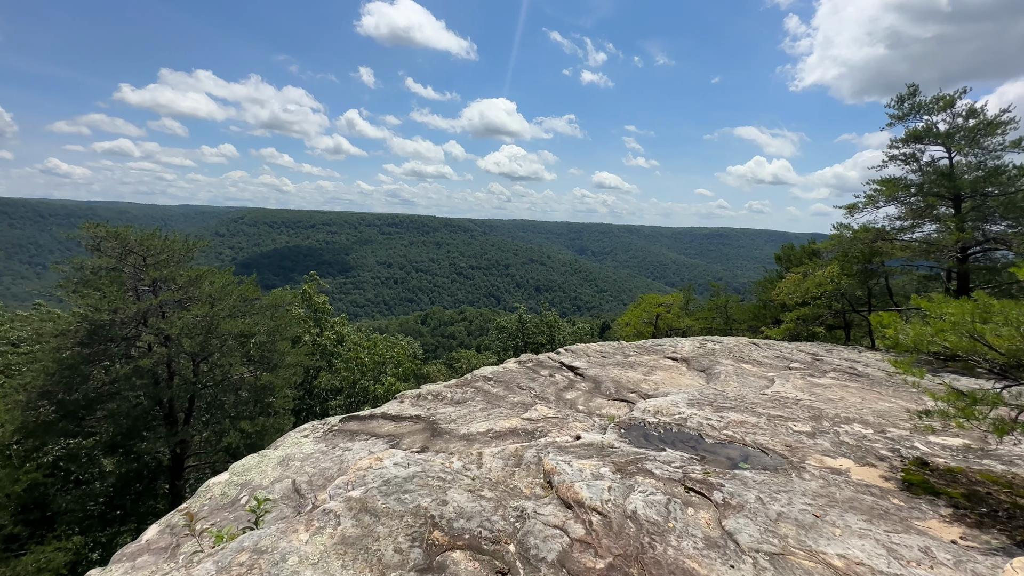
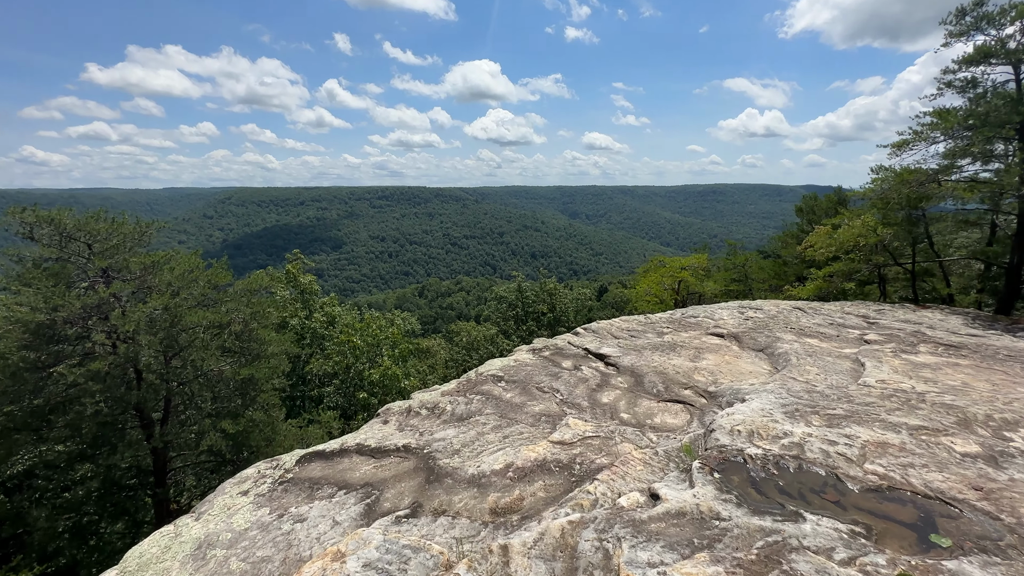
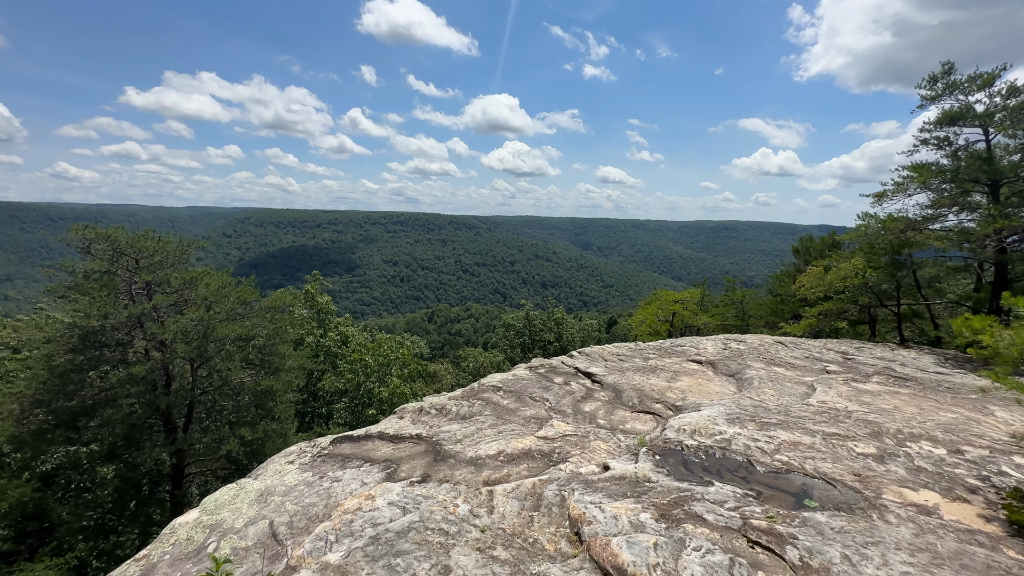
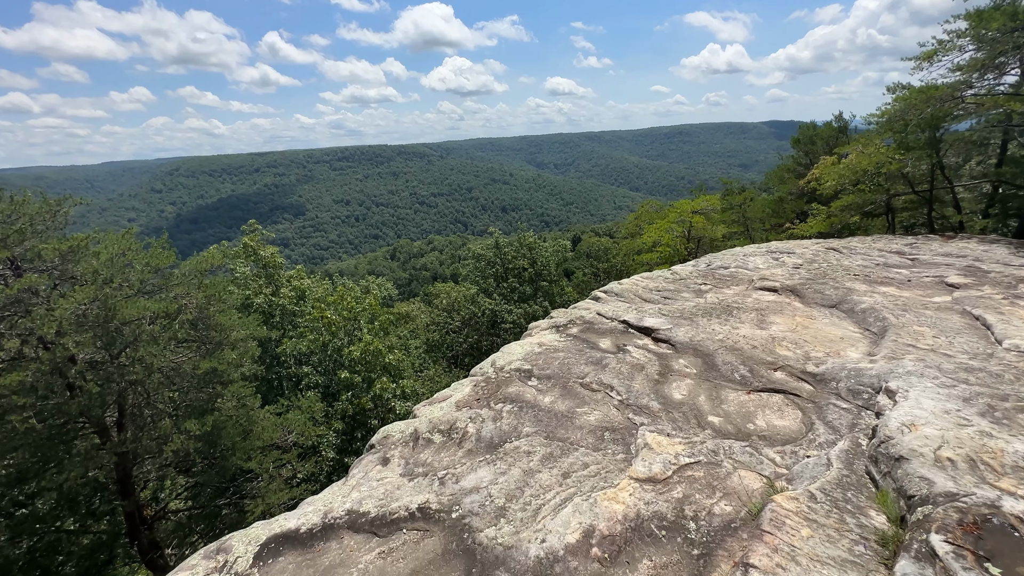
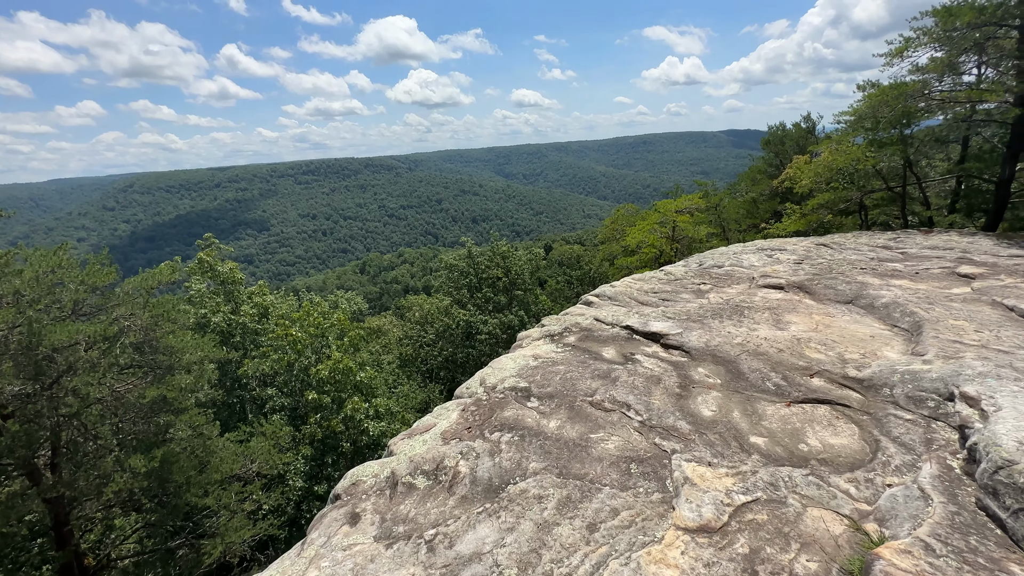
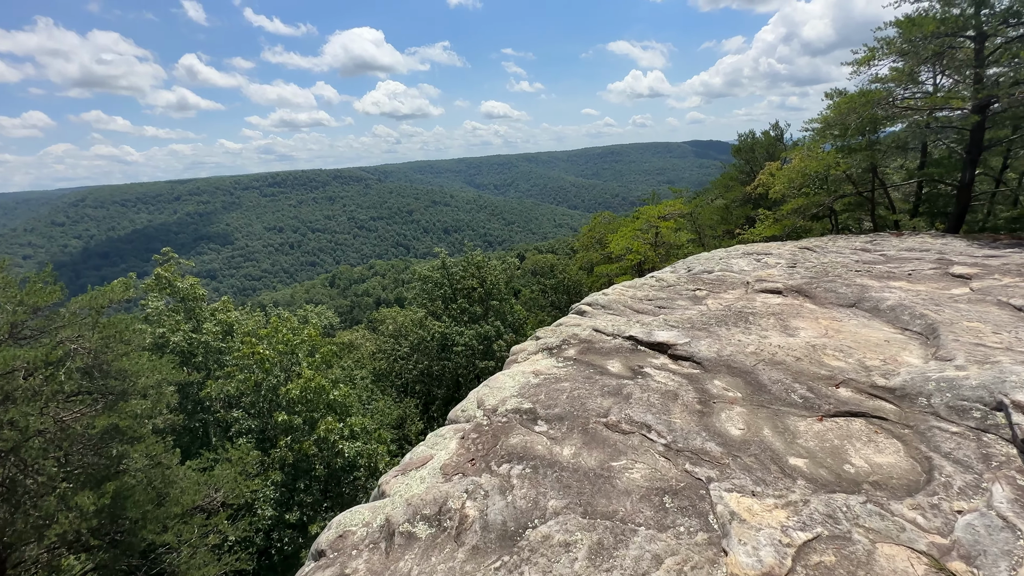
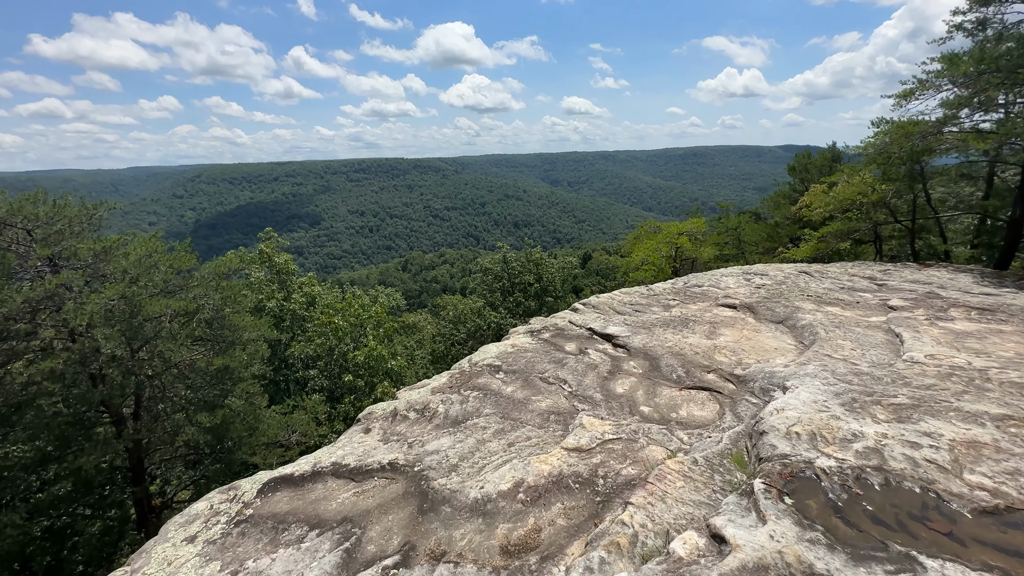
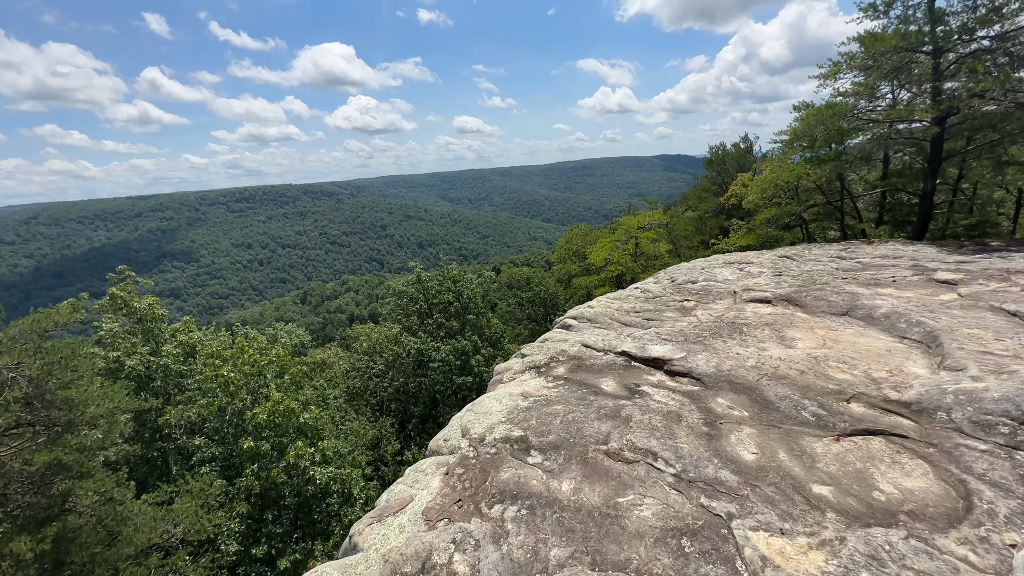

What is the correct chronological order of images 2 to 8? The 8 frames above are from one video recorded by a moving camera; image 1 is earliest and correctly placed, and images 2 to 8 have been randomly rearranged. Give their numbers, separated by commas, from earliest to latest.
3, 2, 7, 4, 5, 6, 8
